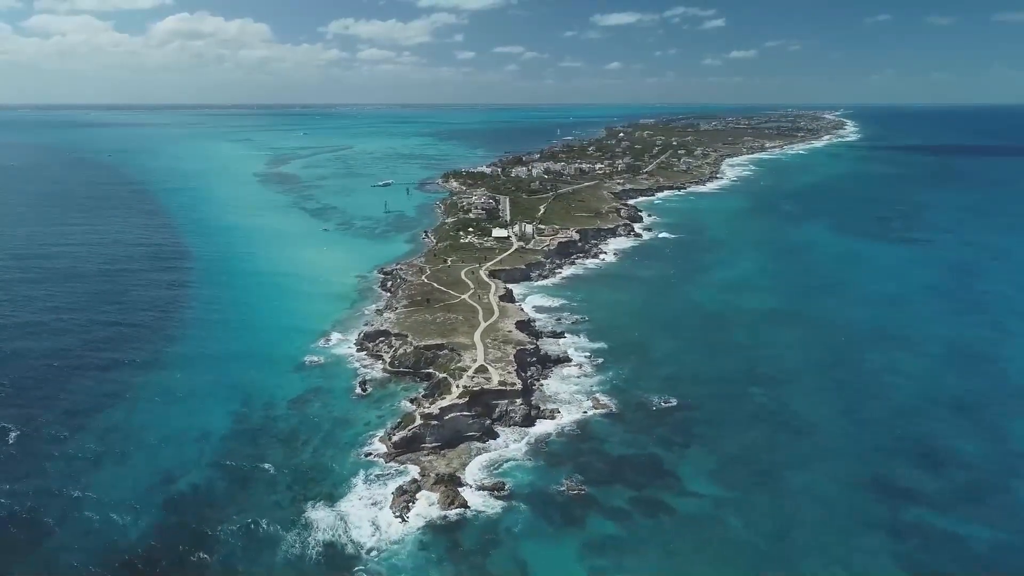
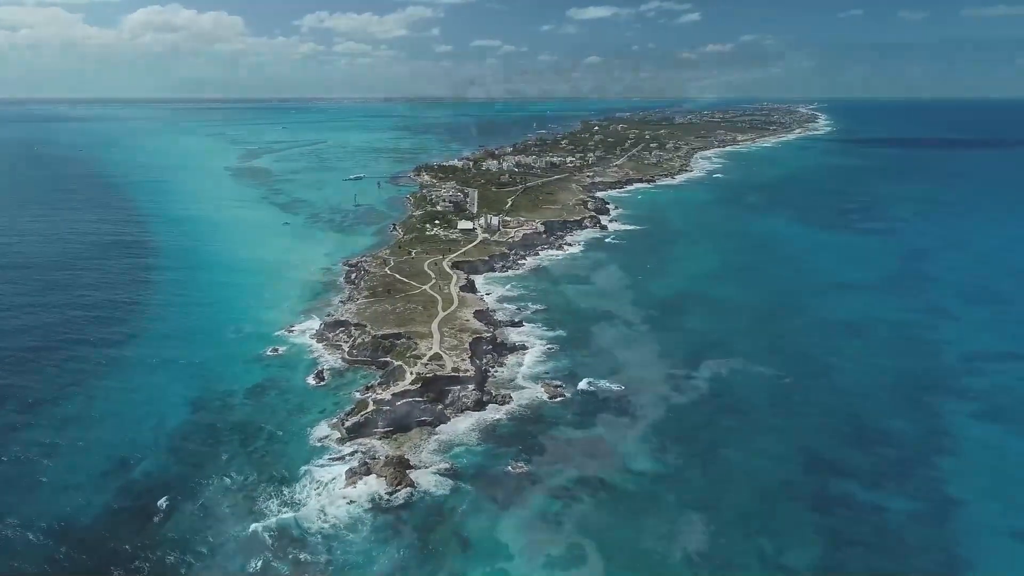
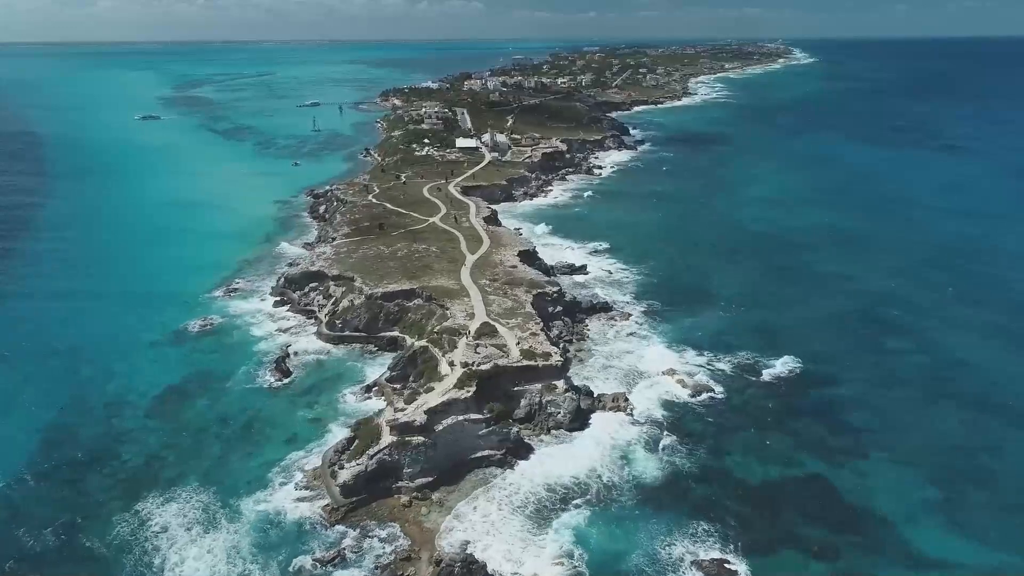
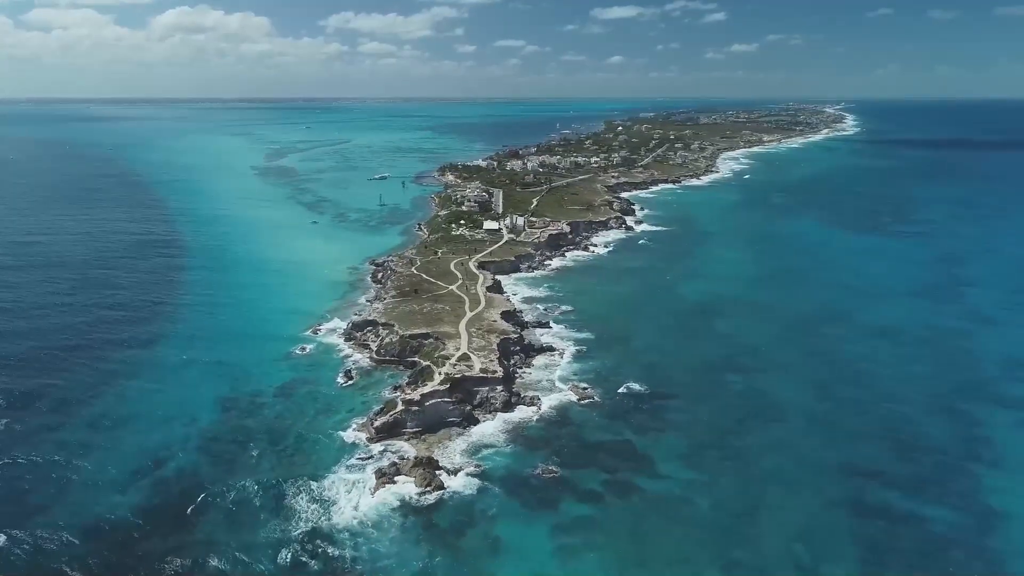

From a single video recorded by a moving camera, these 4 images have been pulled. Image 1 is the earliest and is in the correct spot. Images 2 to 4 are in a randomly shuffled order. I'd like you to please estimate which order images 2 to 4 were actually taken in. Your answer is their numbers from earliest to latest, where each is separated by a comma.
4, 2, 3
